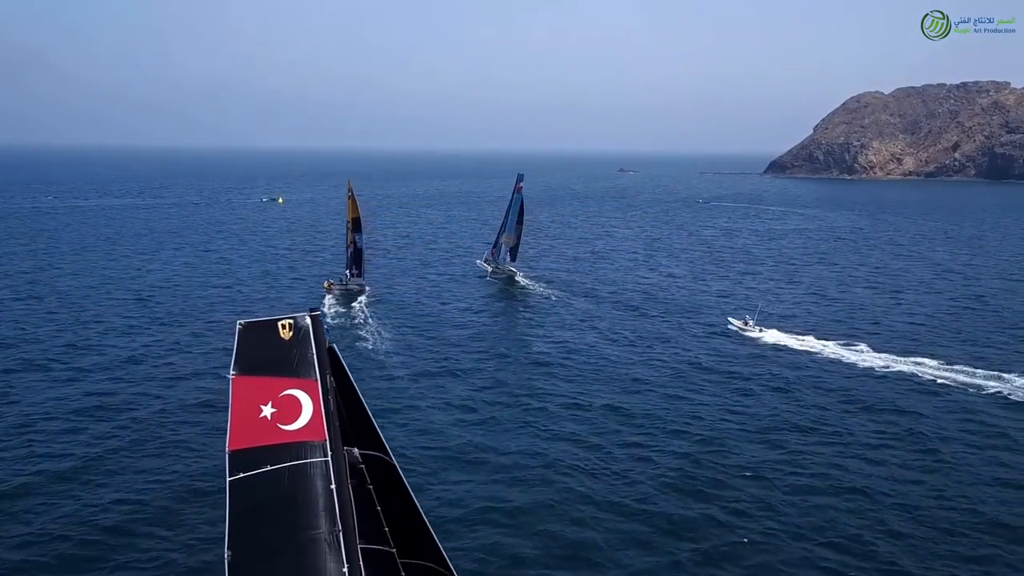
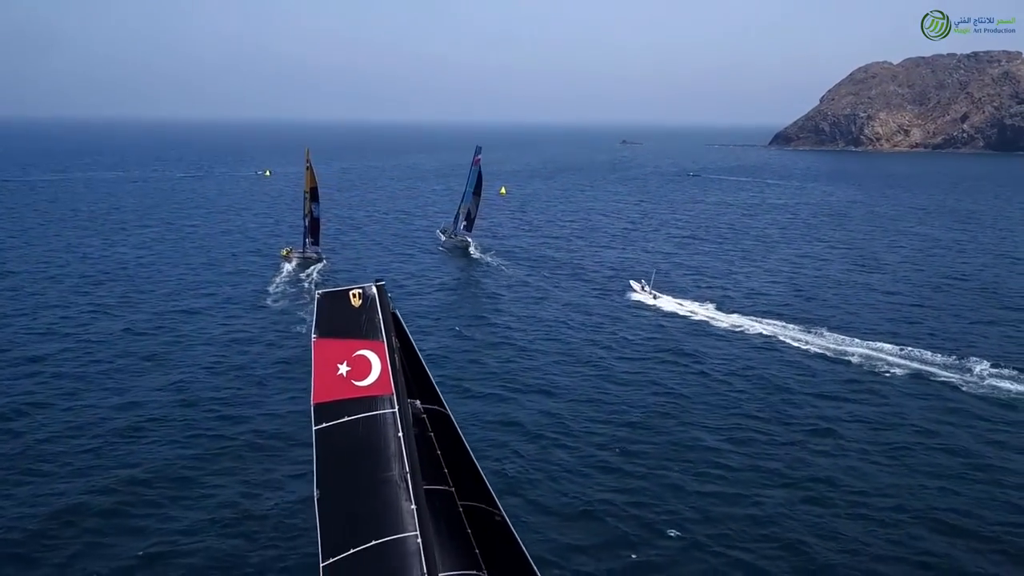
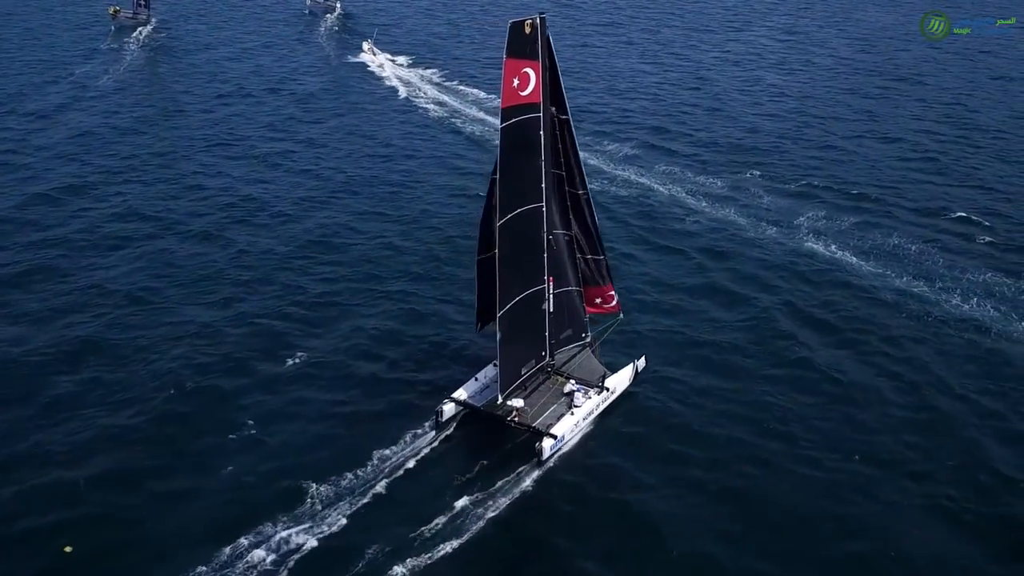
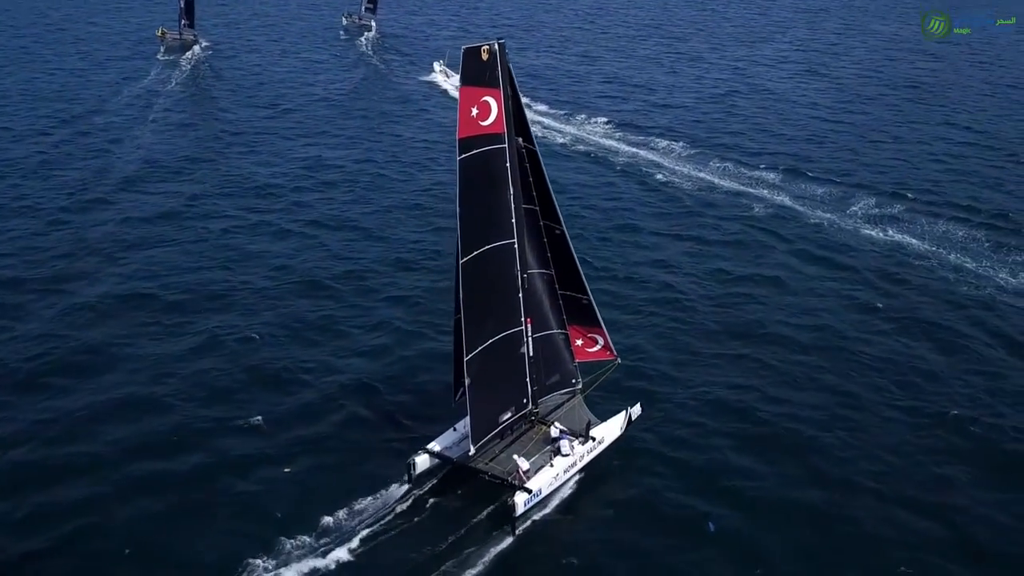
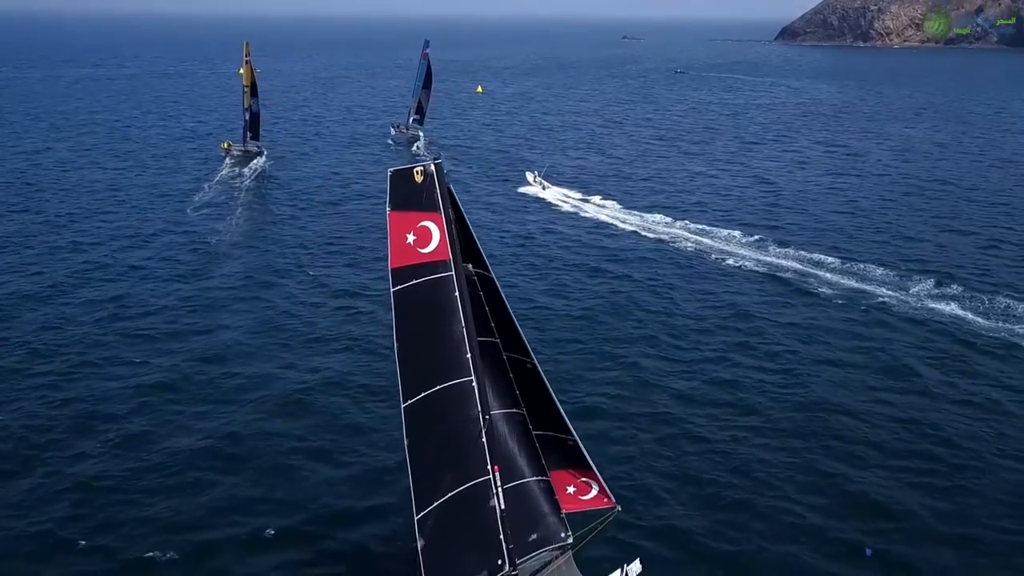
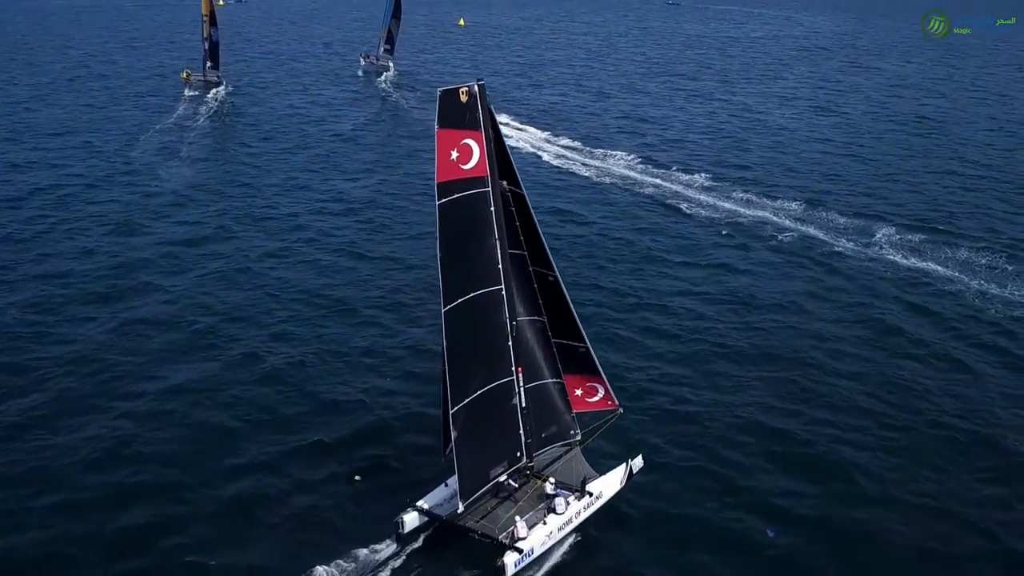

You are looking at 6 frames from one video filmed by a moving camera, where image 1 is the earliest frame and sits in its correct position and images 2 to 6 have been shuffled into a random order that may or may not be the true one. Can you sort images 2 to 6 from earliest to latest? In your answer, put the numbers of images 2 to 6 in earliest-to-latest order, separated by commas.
2, 5, 6, 4, 3
